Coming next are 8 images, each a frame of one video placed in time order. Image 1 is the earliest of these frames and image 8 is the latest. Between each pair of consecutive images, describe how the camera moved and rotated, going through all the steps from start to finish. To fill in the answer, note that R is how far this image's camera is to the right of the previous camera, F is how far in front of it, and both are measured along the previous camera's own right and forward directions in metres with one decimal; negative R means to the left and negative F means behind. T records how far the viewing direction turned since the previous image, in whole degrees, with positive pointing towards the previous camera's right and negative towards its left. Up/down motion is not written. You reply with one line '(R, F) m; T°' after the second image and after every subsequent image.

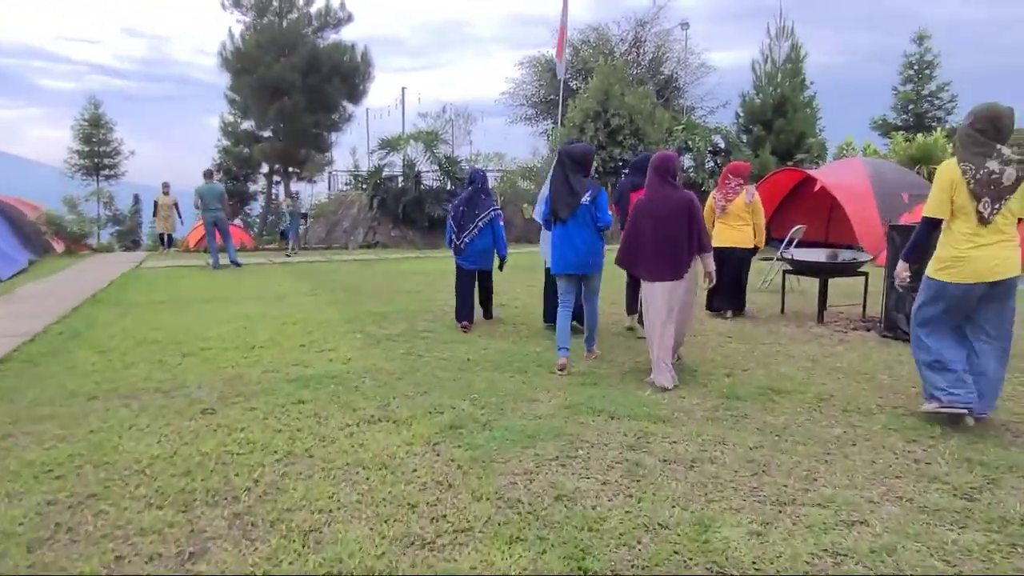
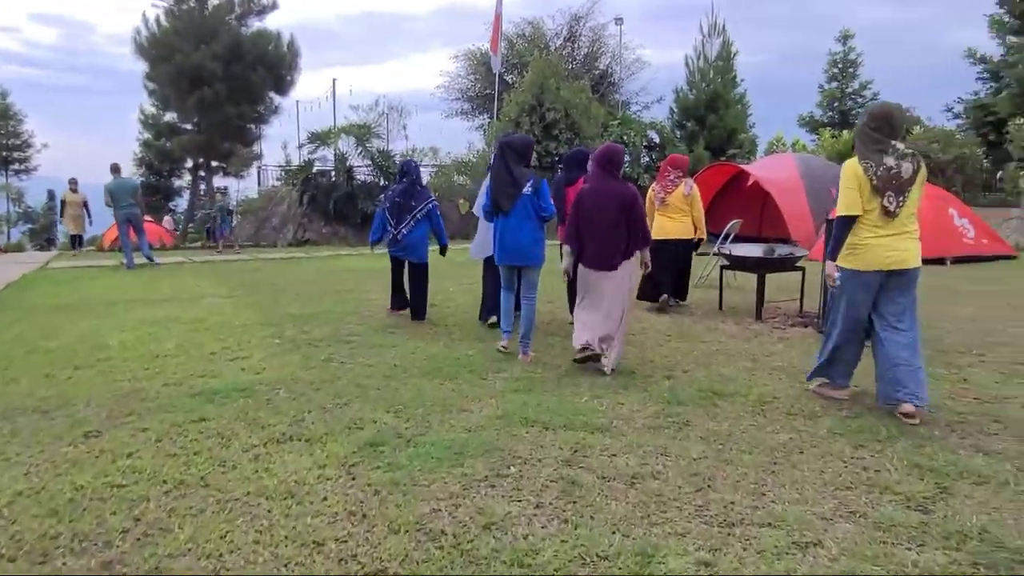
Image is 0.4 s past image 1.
(+0.1, +0.4) m; +5°
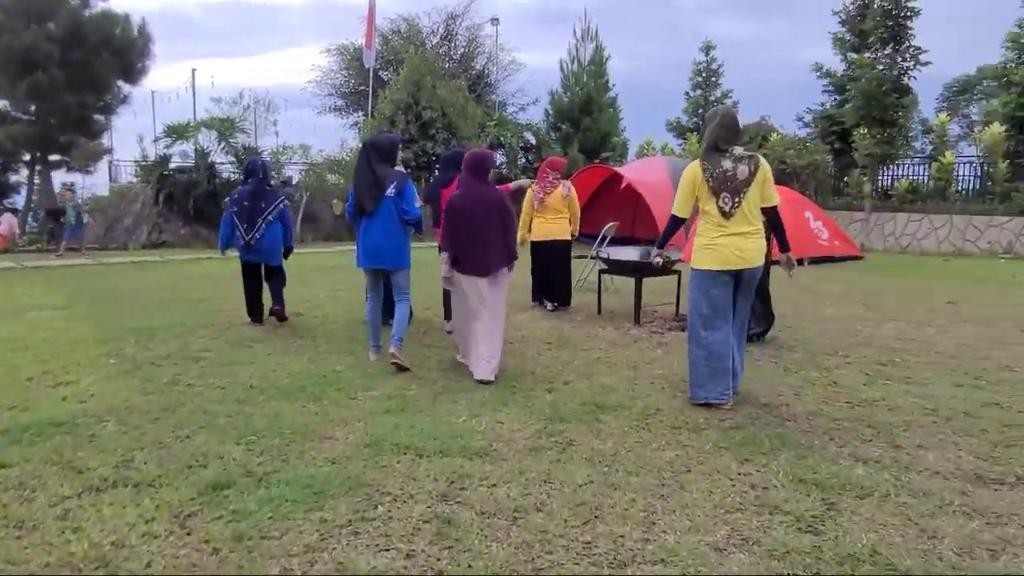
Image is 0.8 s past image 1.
(+0.1, +0.4) m; +9°
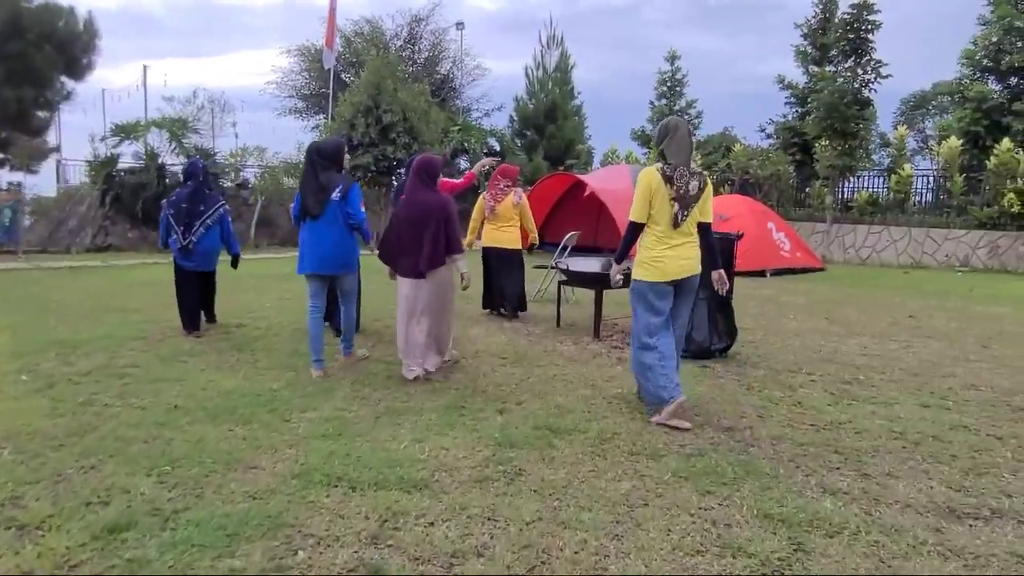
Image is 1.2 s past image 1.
(+0.1, +0.3) m; +3°
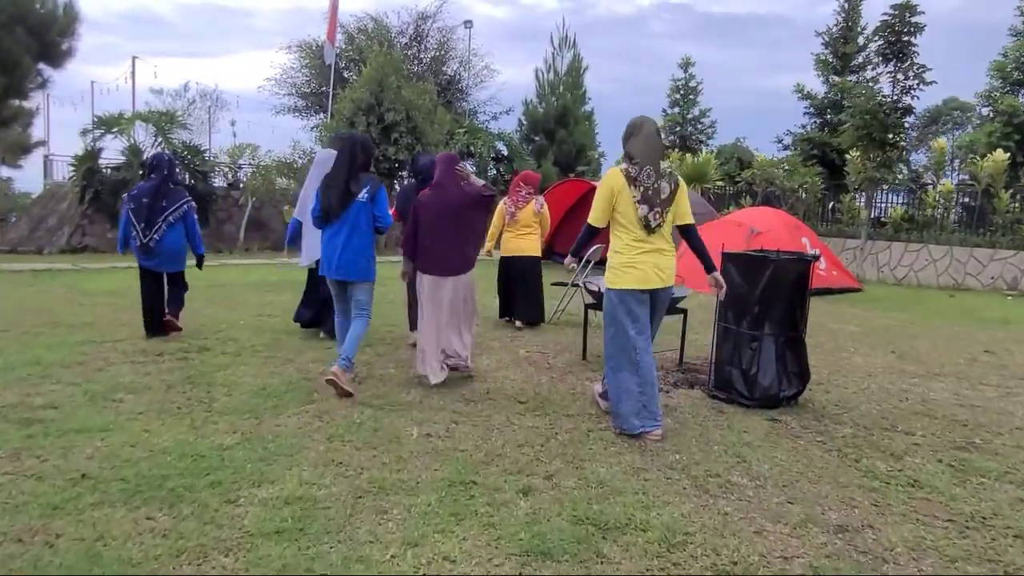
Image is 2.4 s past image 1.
(-0.2, +1.2) m; 0°
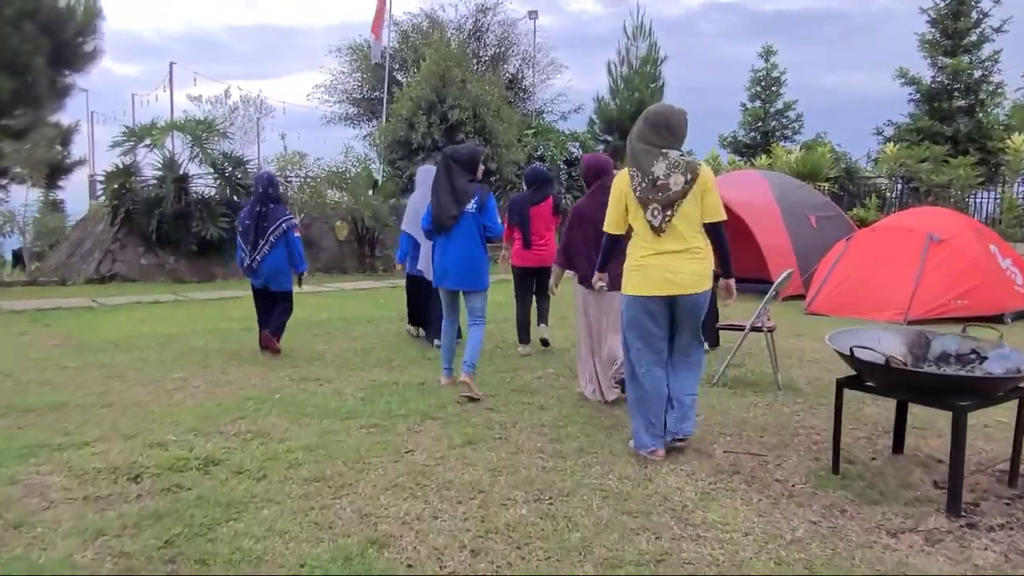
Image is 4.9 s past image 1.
(-0.7, +2.4) m; -4°
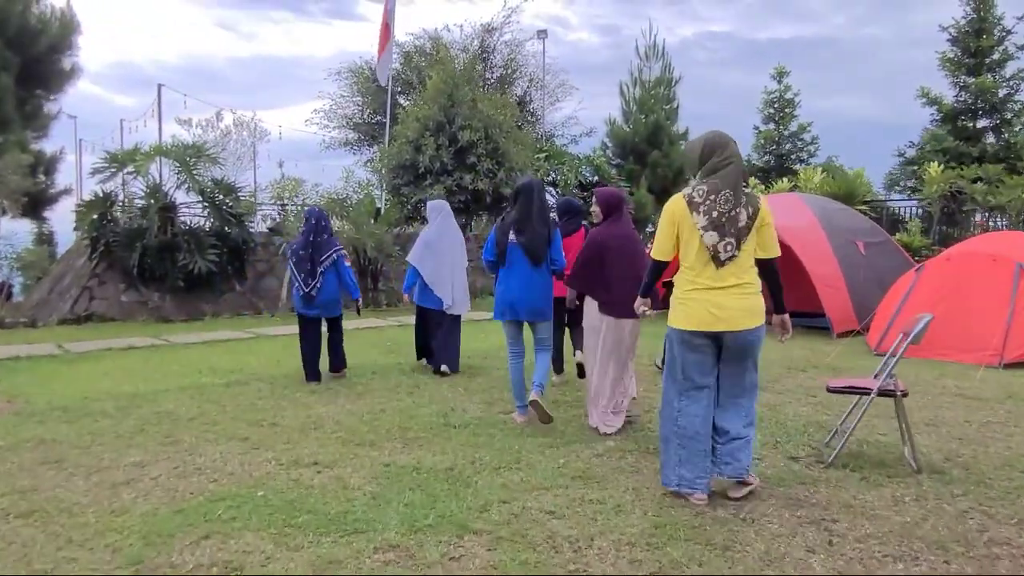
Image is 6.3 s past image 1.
(-0.3, +1.3) m; 0°
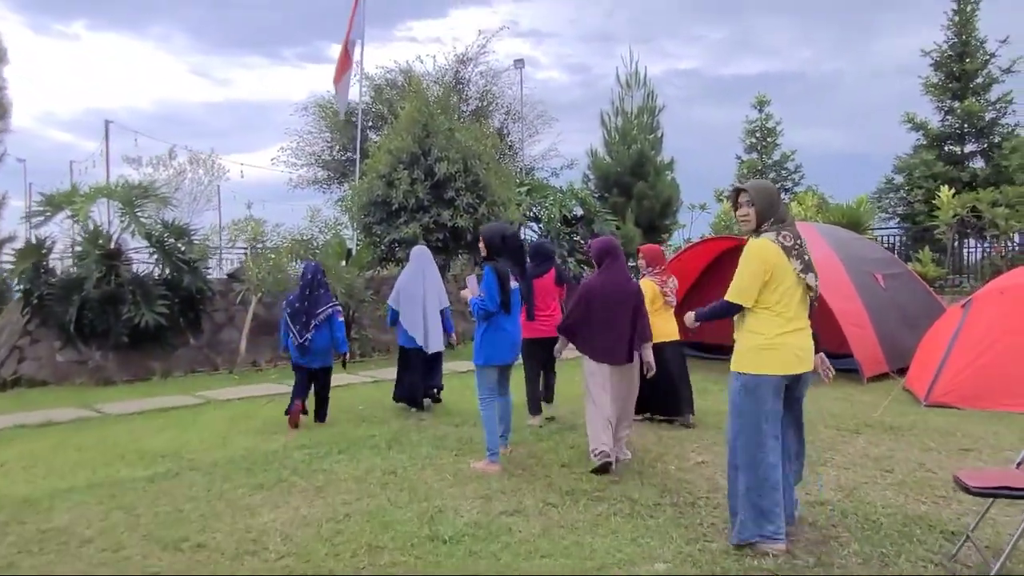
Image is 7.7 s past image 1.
(-0.1, +1.3) m; +2°
